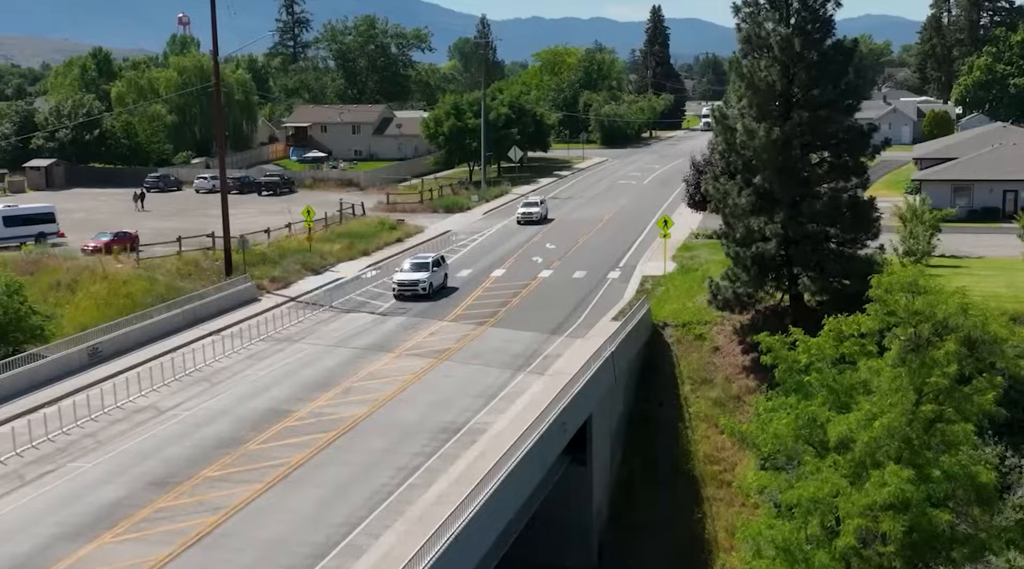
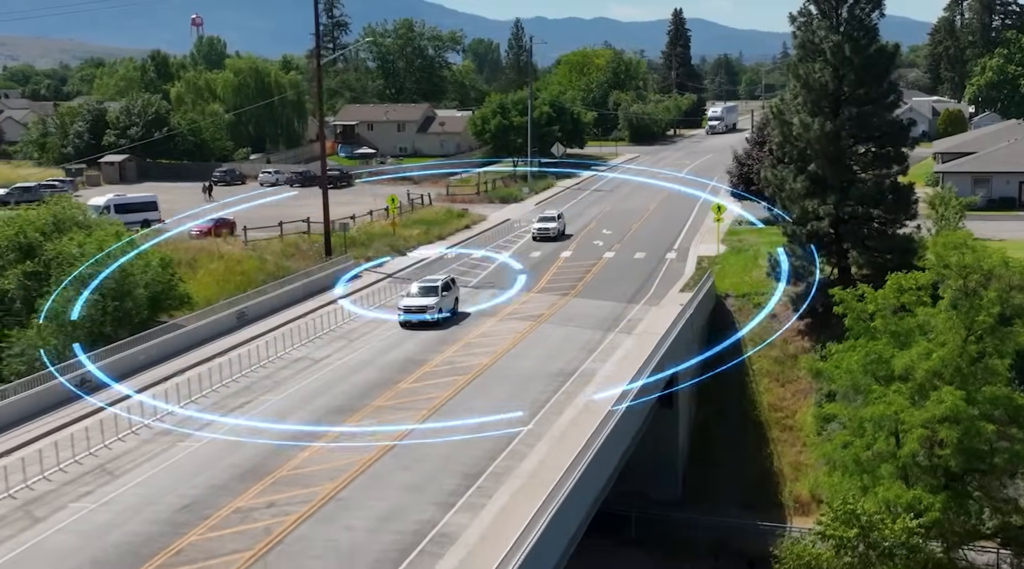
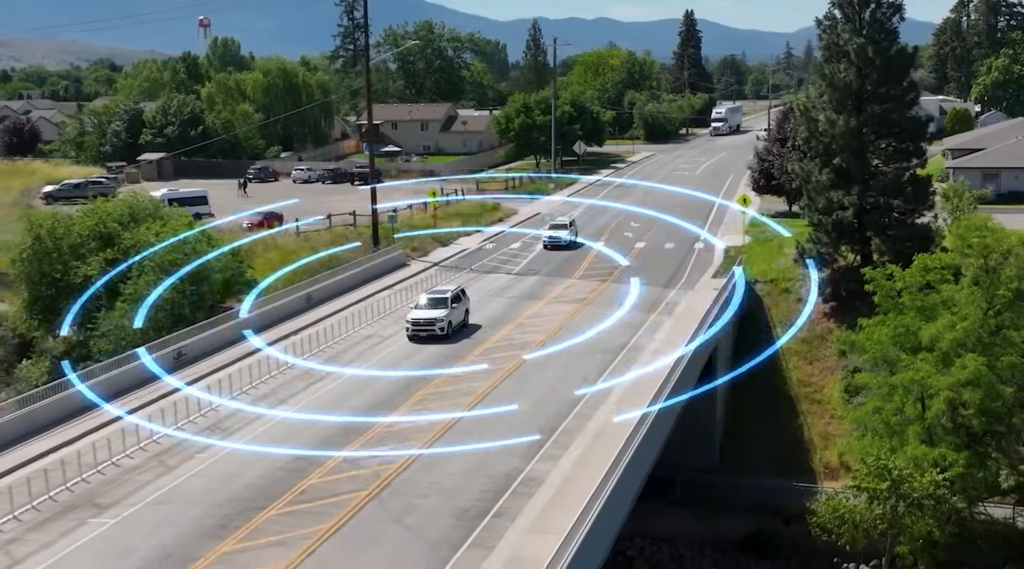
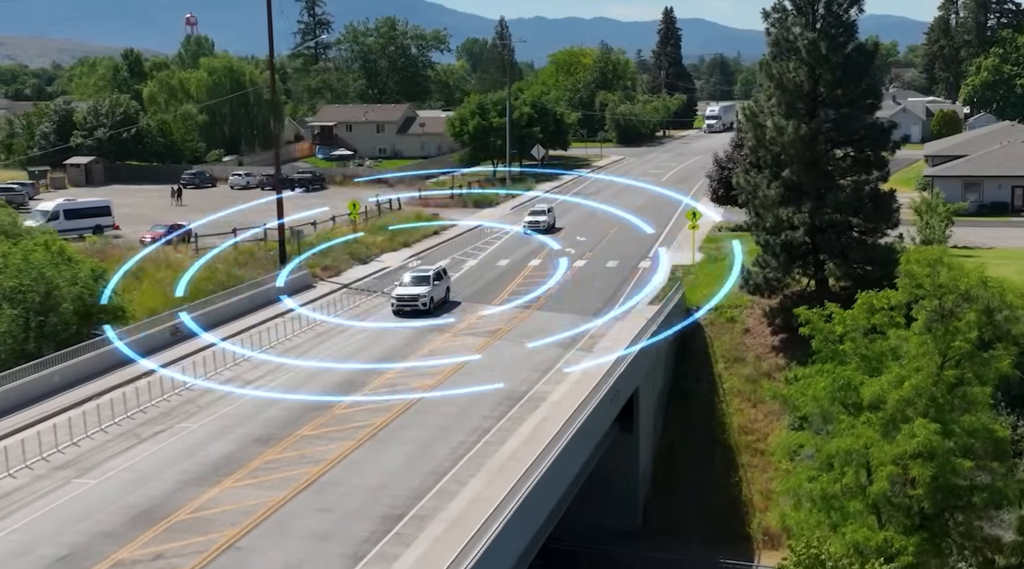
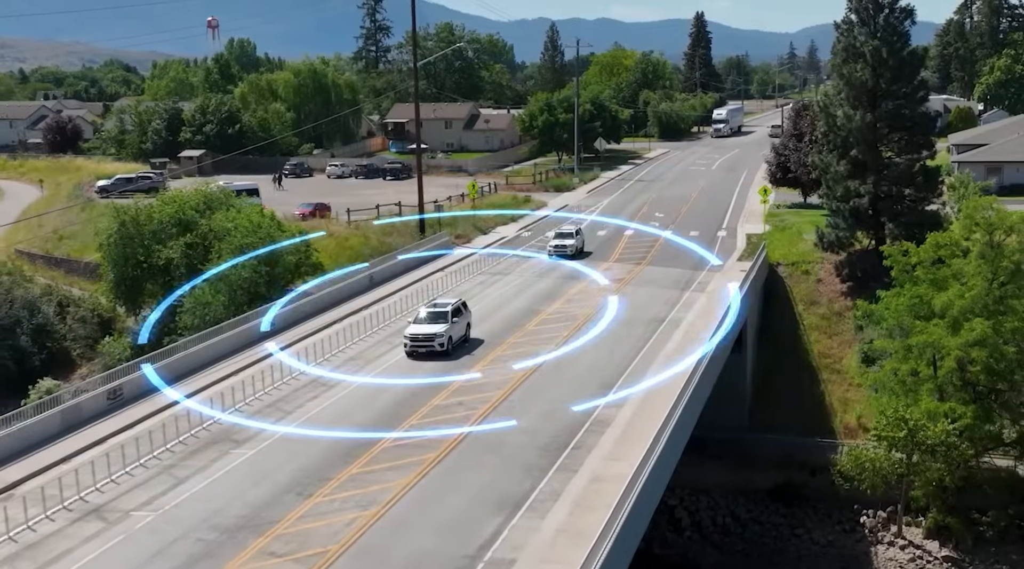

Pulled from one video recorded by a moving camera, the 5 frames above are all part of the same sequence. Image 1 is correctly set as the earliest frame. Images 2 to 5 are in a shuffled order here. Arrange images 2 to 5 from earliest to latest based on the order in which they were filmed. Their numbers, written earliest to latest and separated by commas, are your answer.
4, 2, 3, 5
